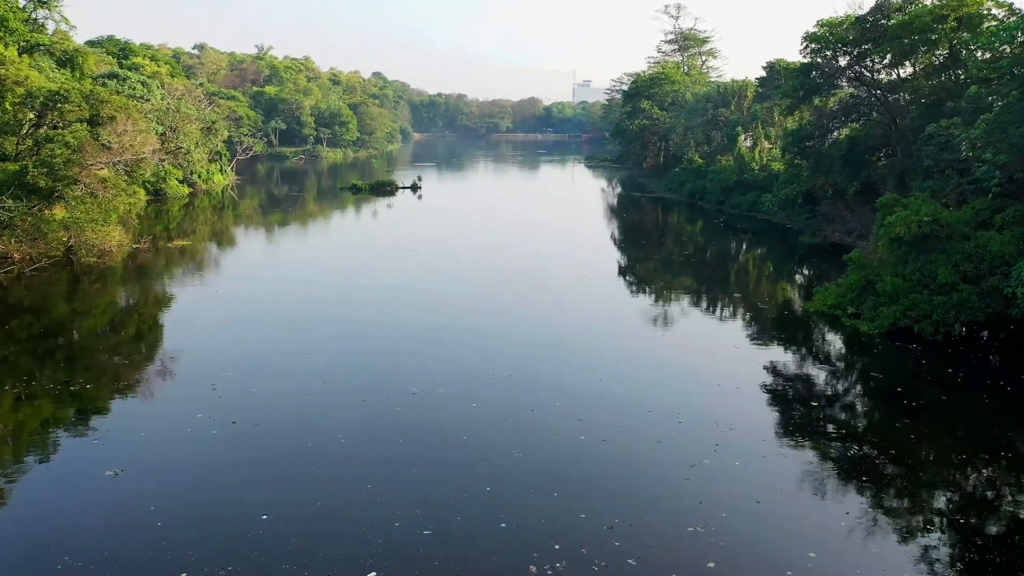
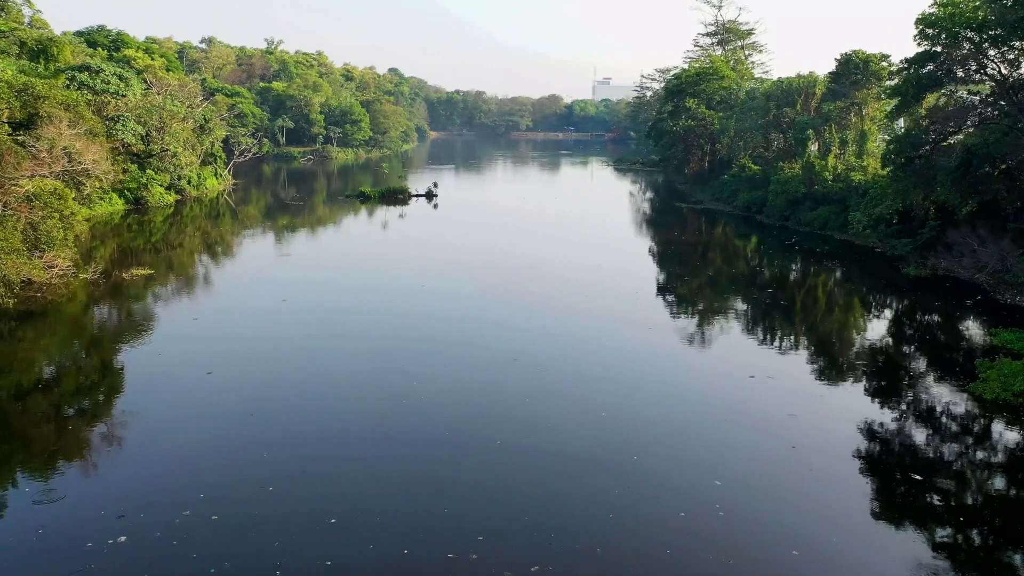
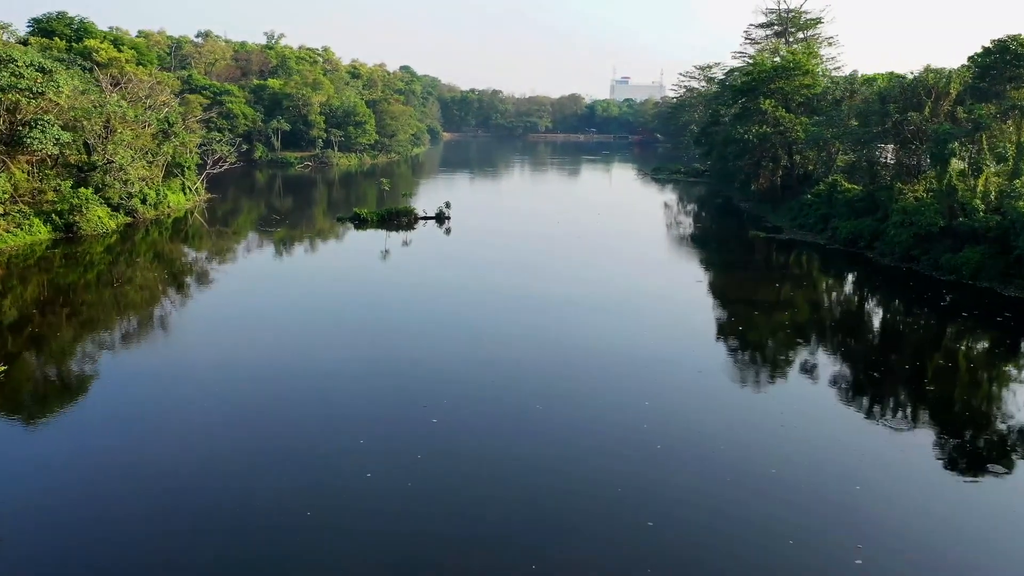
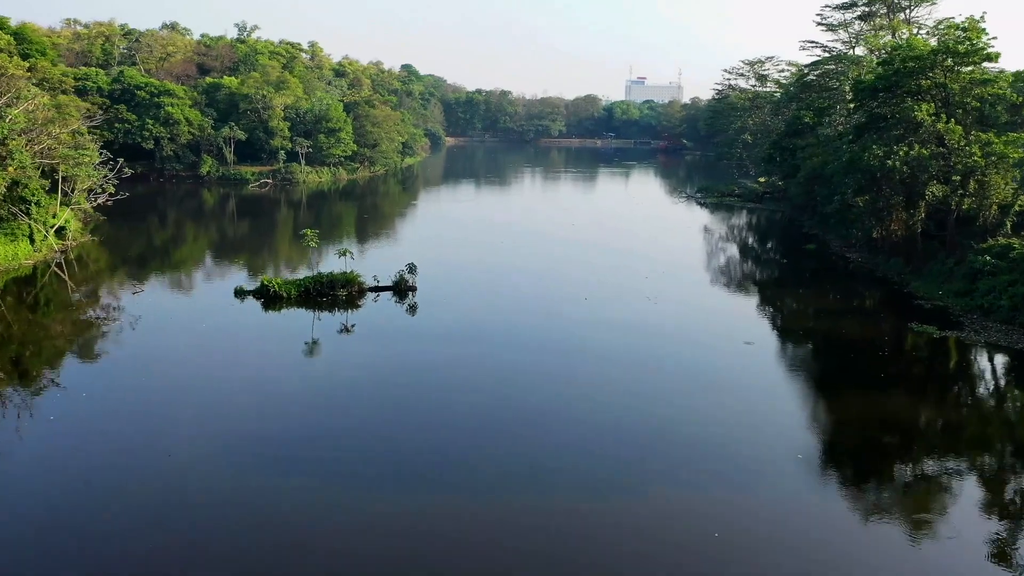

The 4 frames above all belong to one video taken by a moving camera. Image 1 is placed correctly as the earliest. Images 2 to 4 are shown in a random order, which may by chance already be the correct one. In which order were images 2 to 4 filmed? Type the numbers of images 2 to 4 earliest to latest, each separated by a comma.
2, 3, 4
